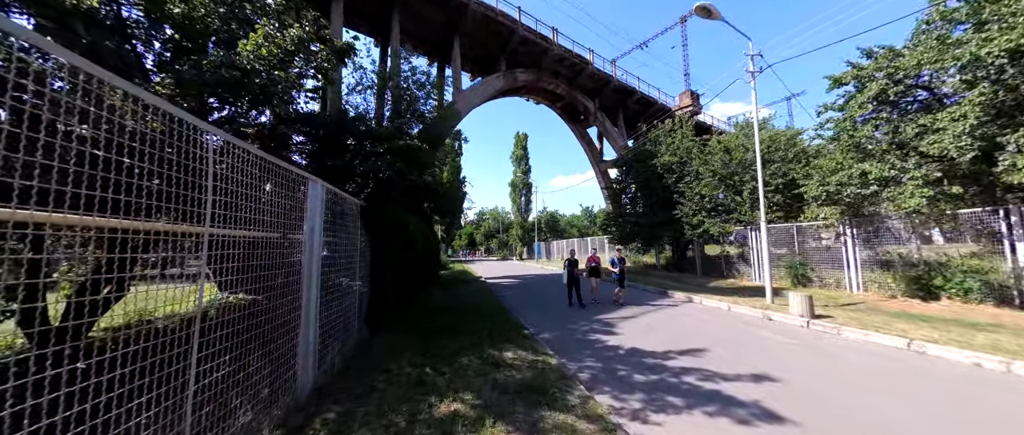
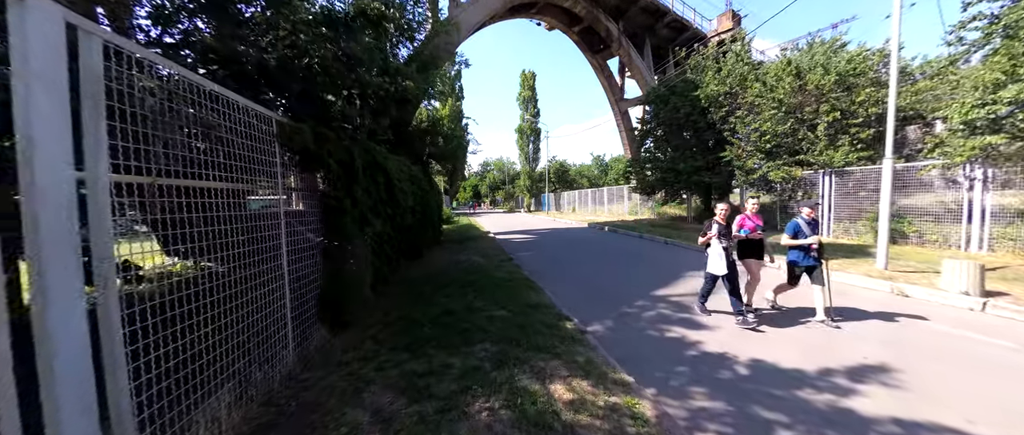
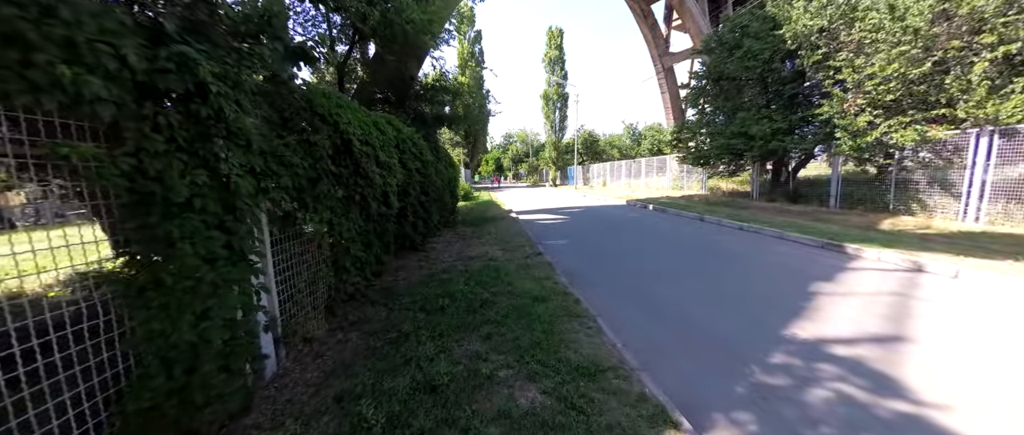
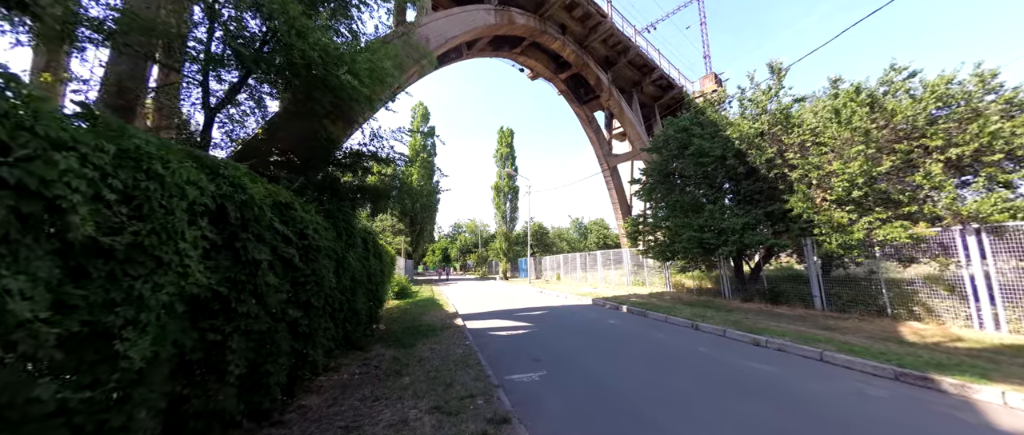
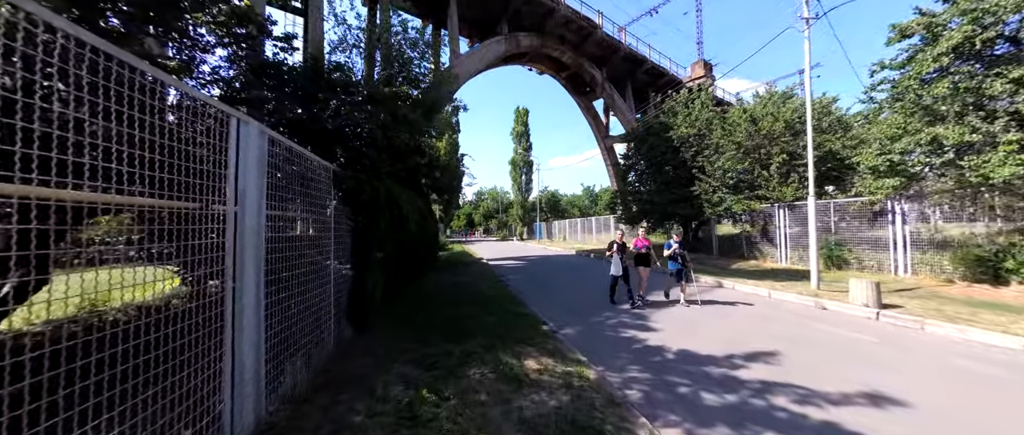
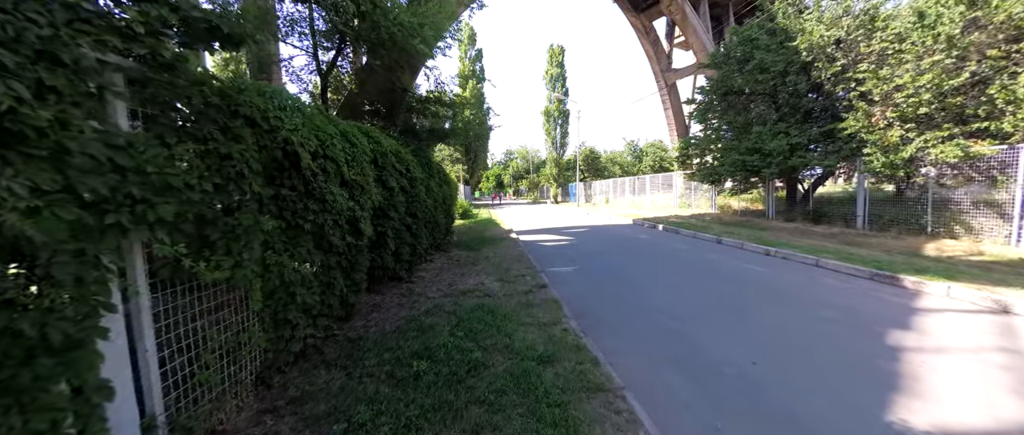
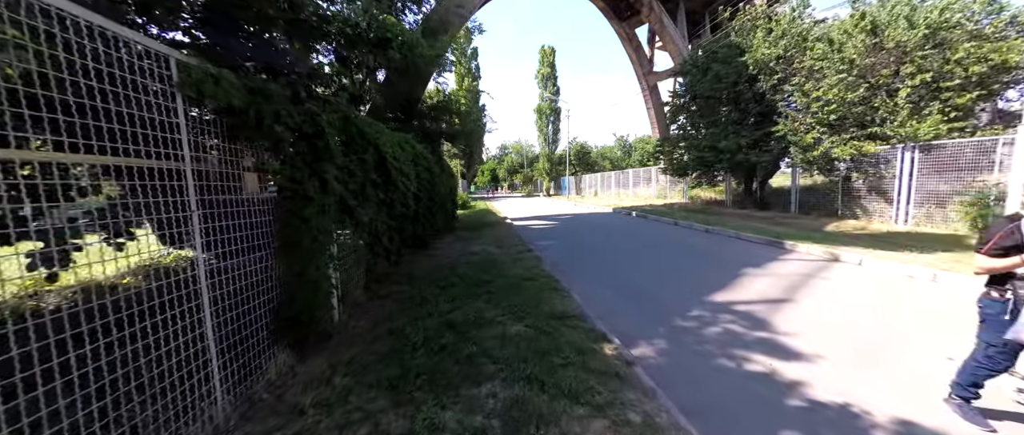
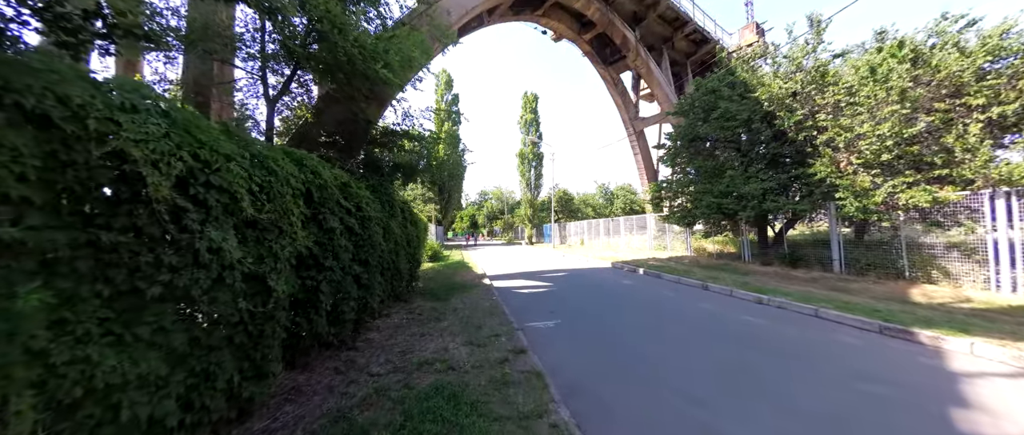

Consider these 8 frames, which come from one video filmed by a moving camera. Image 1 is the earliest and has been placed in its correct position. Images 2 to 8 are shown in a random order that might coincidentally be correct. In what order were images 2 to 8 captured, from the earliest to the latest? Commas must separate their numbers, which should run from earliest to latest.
5, 2, 7, 3, 6, 8, 4
